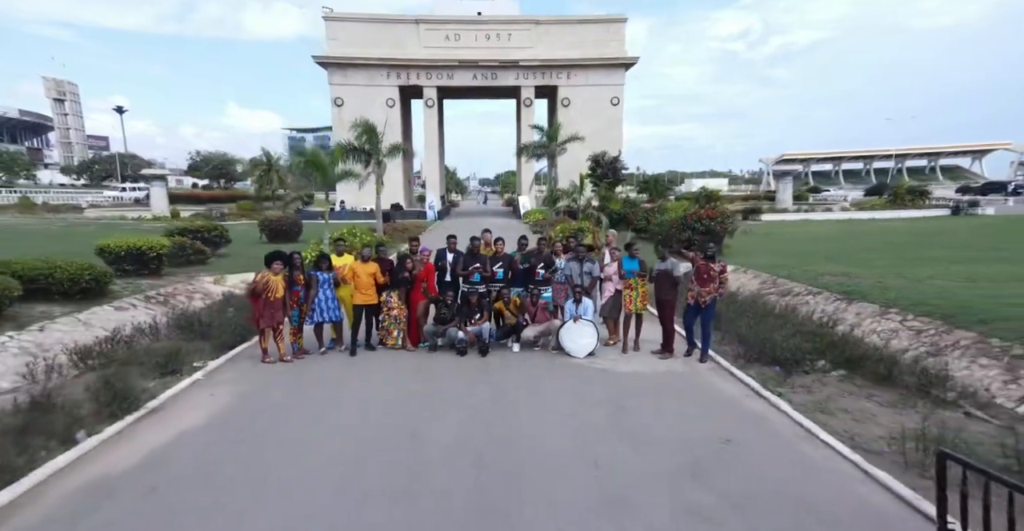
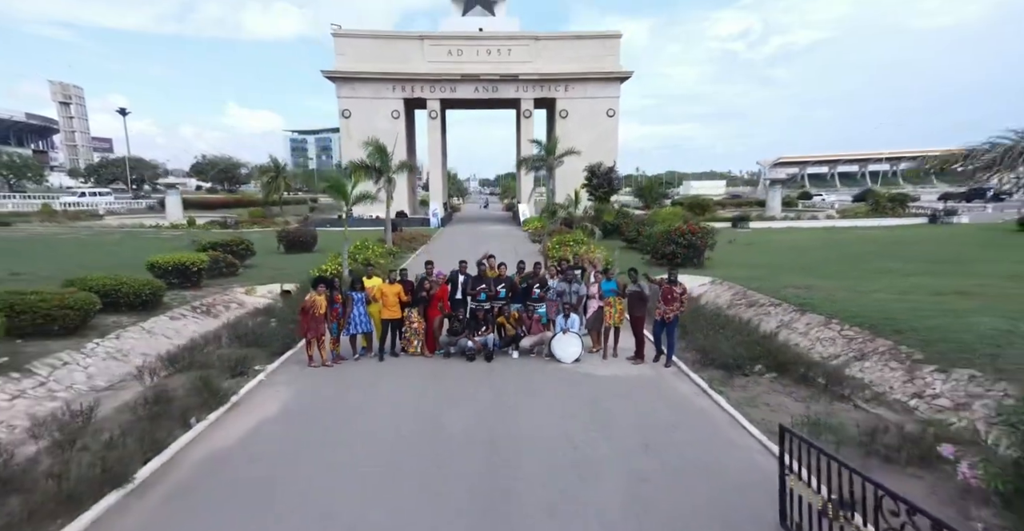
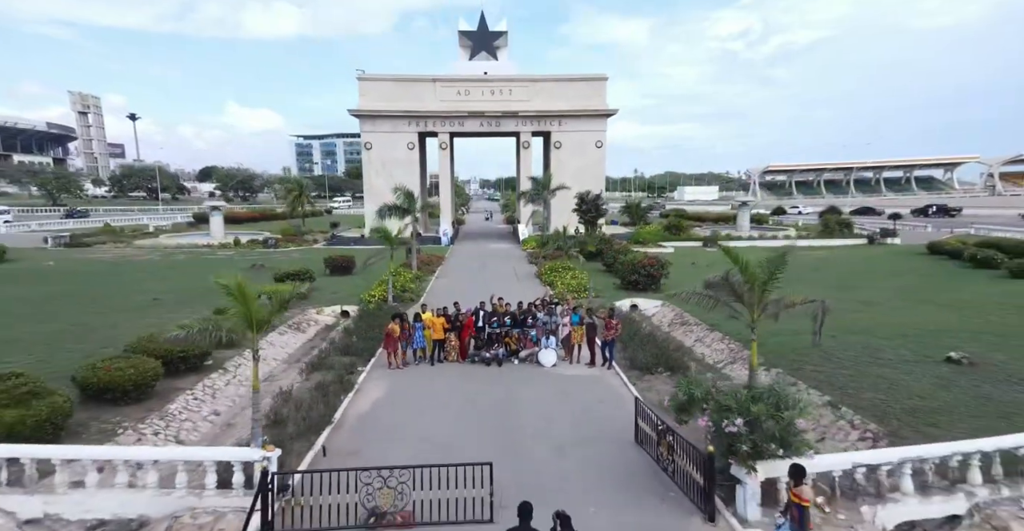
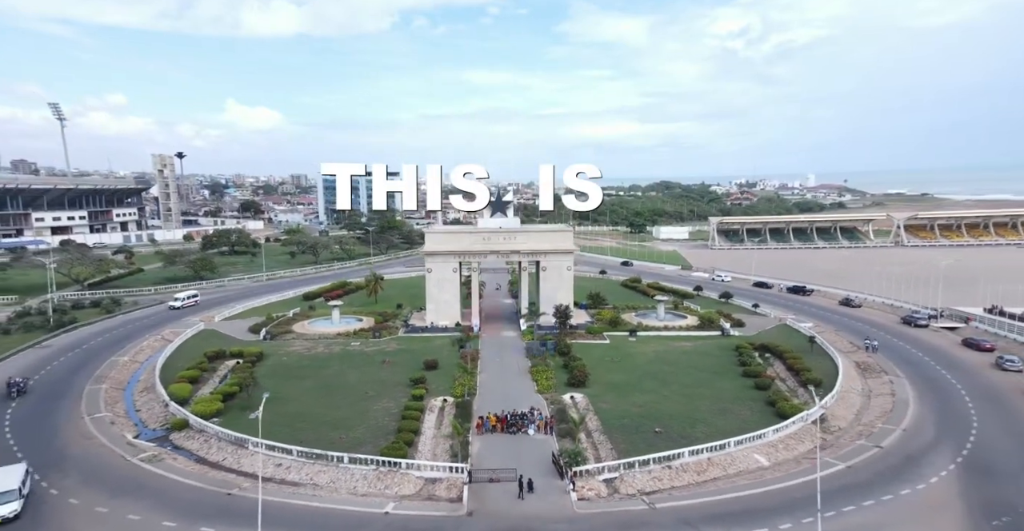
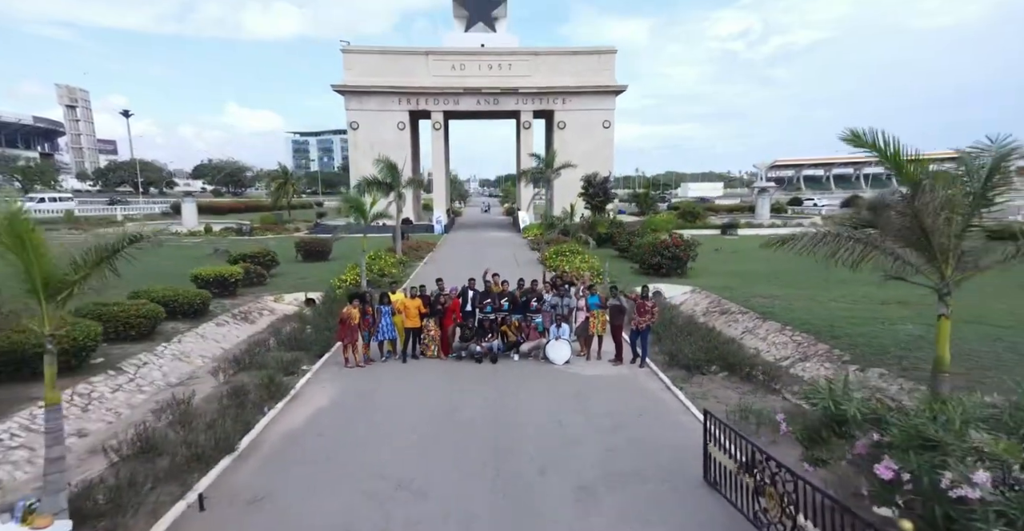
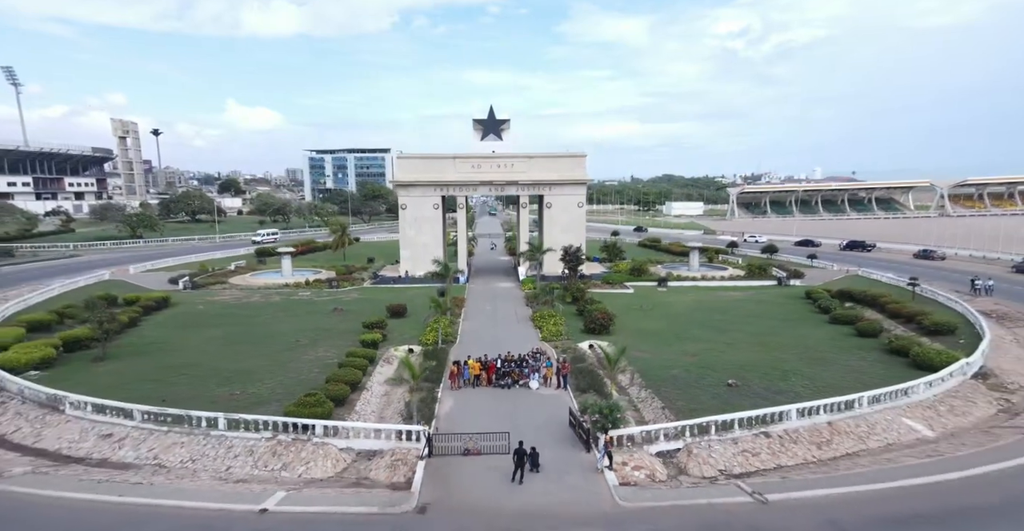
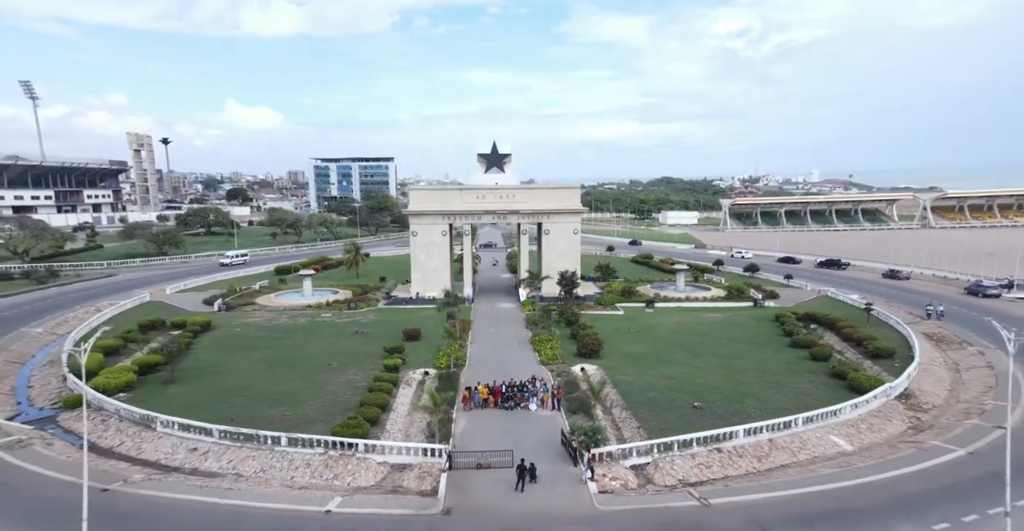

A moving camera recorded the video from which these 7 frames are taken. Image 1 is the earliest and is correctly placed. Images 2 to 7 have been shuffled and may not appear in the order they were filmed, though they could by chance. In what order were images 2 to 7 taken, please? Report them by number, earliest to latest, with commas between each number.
2, 5, 3, 6, 7, 4
